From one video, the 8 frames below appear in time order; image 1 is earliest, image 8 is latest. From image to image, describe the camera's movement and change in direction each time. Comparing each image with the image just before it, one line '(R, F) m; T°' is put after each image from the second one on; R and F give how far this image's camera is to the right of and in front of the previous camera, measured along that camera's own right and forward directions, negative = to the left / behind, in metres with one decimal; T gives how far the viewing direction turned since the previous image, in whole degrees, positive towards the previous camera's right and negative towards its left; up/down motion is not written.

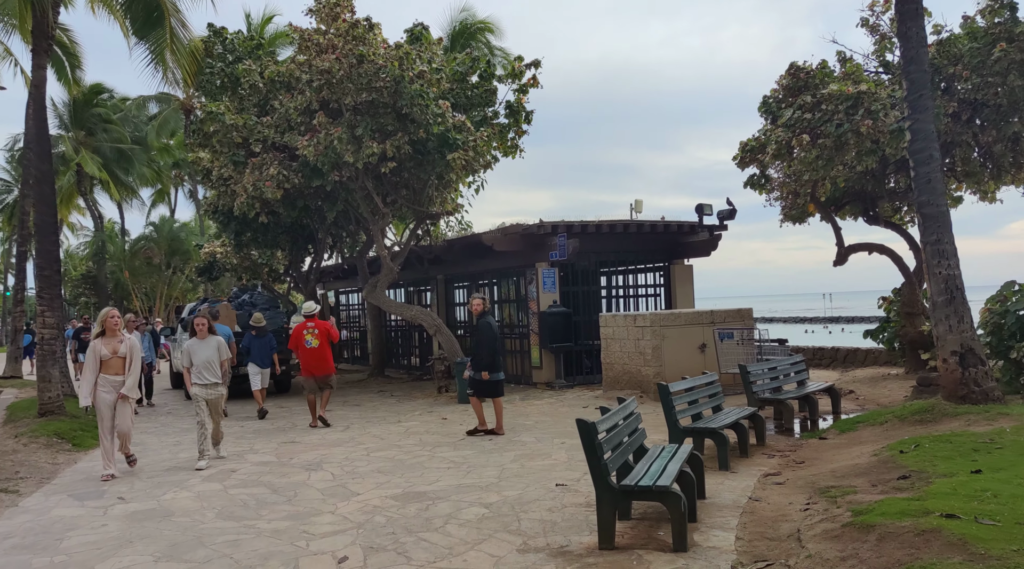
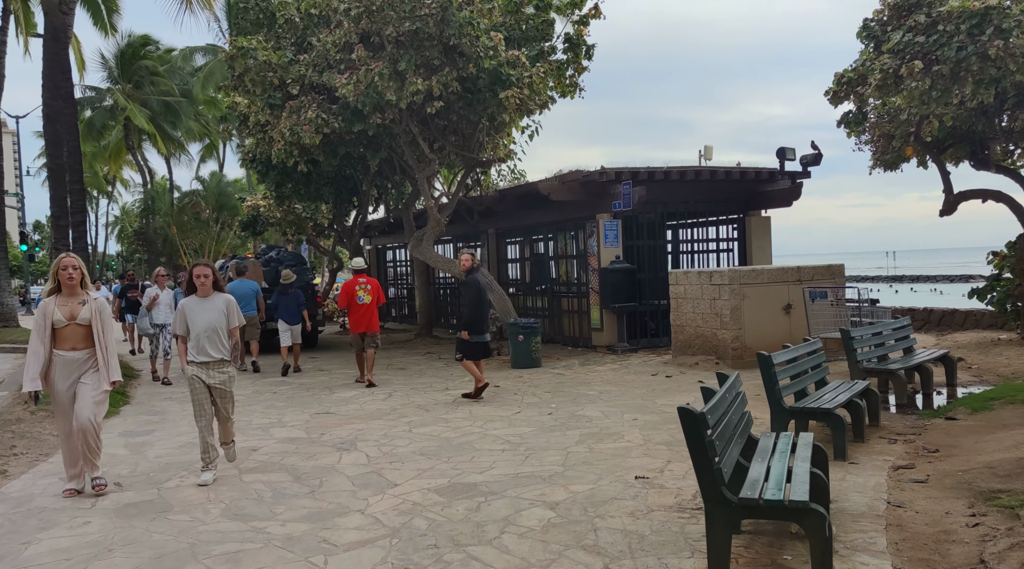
(-0.1, +1.3) m; -4°
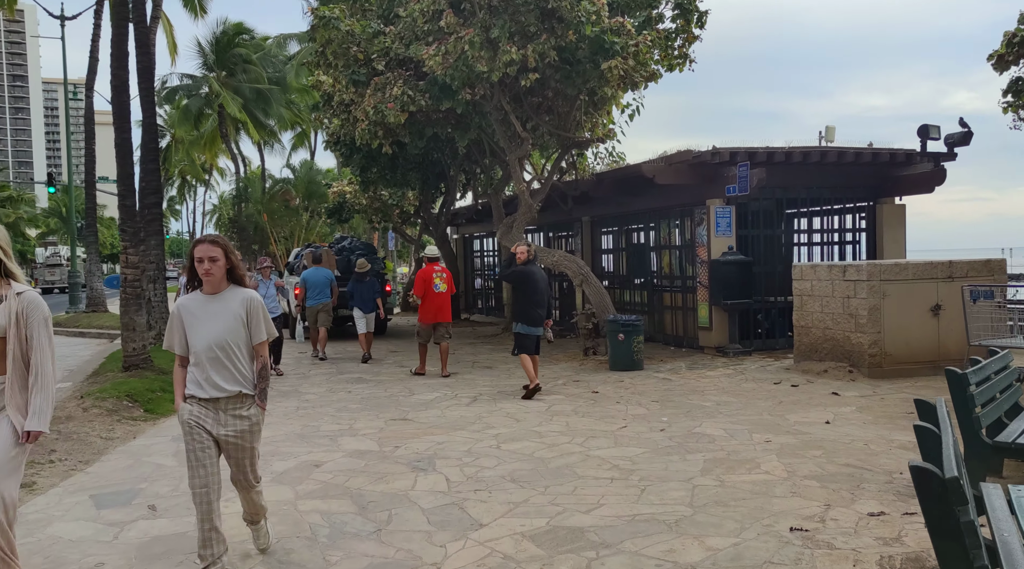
(-0.2, +1.2) m; -6°
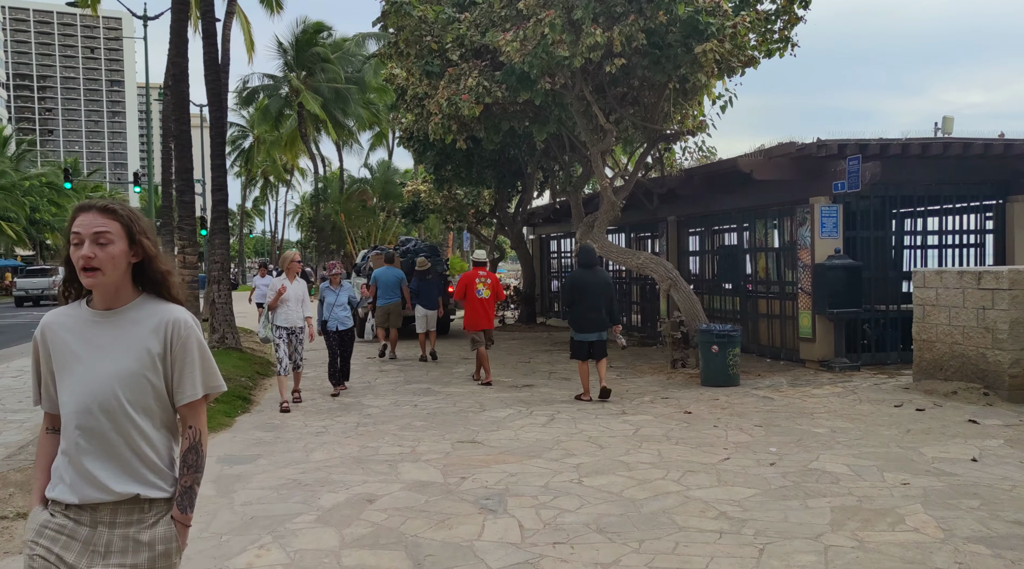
(-0.1, +0.9) m; -5°
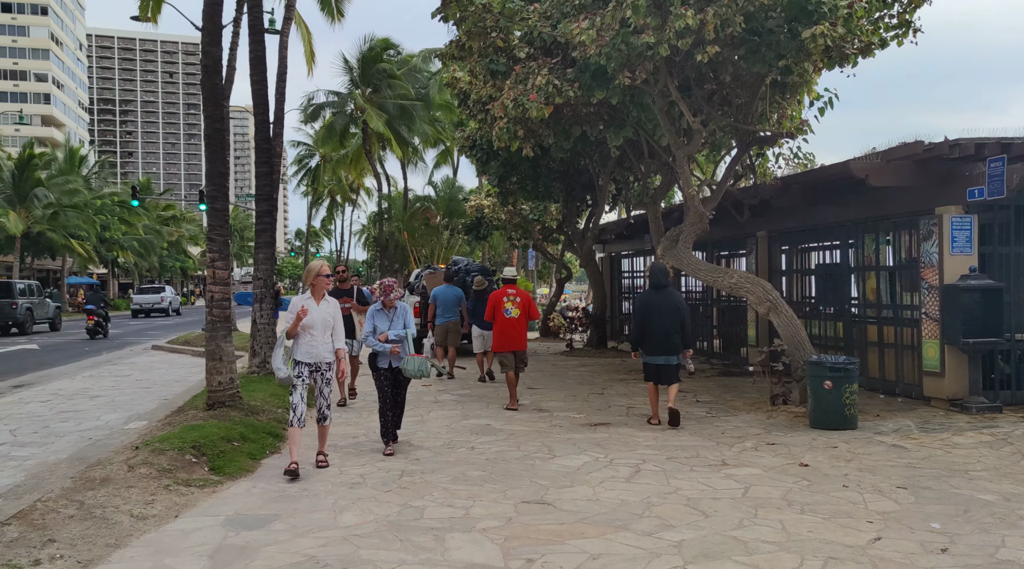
(-0.1, +1.3) m; -5°
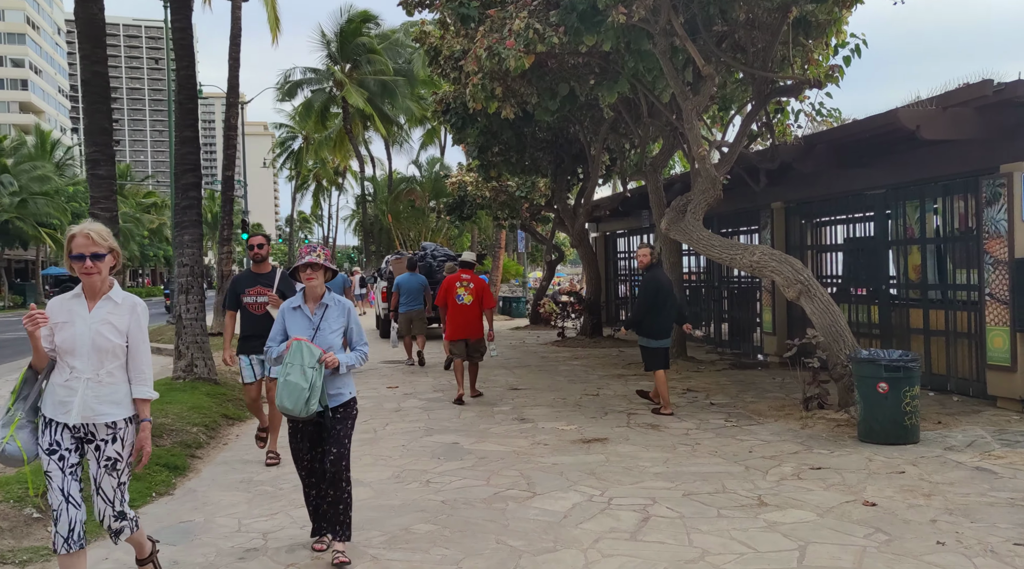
(+0.2, +1.7) m; 0°
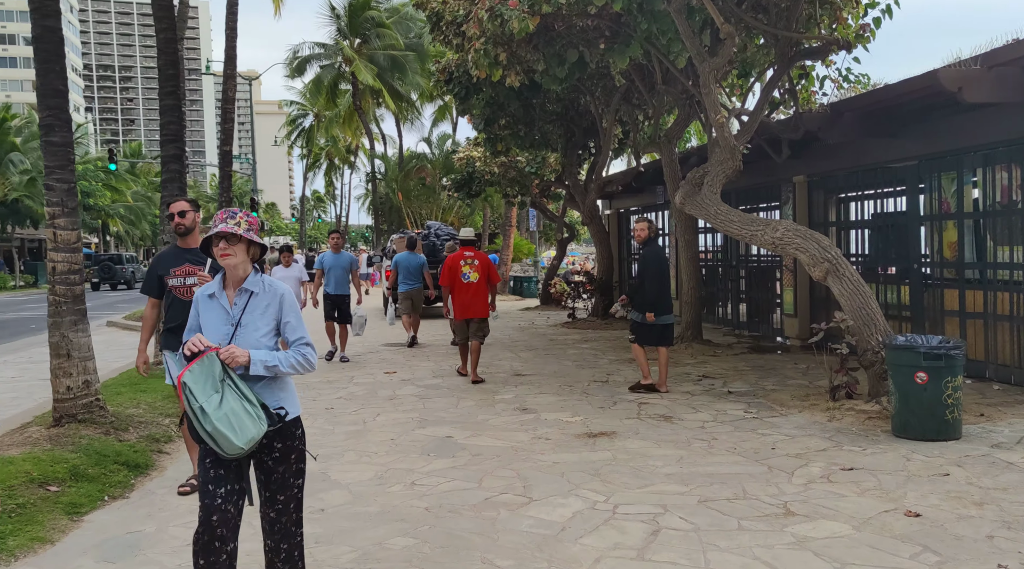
(+0.1, +0.6) m; -1°
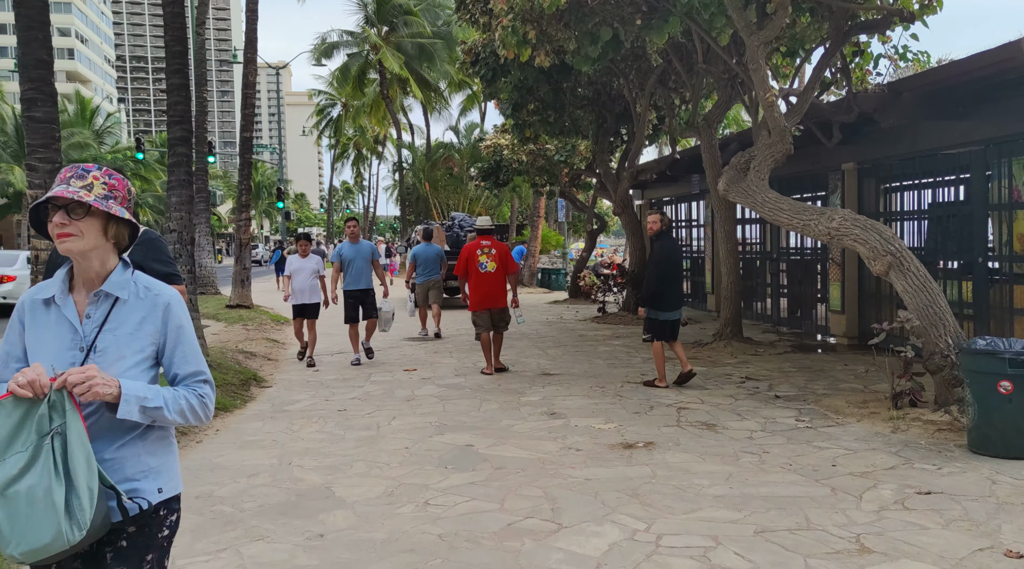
(0.0, +0.6) m; -2°
